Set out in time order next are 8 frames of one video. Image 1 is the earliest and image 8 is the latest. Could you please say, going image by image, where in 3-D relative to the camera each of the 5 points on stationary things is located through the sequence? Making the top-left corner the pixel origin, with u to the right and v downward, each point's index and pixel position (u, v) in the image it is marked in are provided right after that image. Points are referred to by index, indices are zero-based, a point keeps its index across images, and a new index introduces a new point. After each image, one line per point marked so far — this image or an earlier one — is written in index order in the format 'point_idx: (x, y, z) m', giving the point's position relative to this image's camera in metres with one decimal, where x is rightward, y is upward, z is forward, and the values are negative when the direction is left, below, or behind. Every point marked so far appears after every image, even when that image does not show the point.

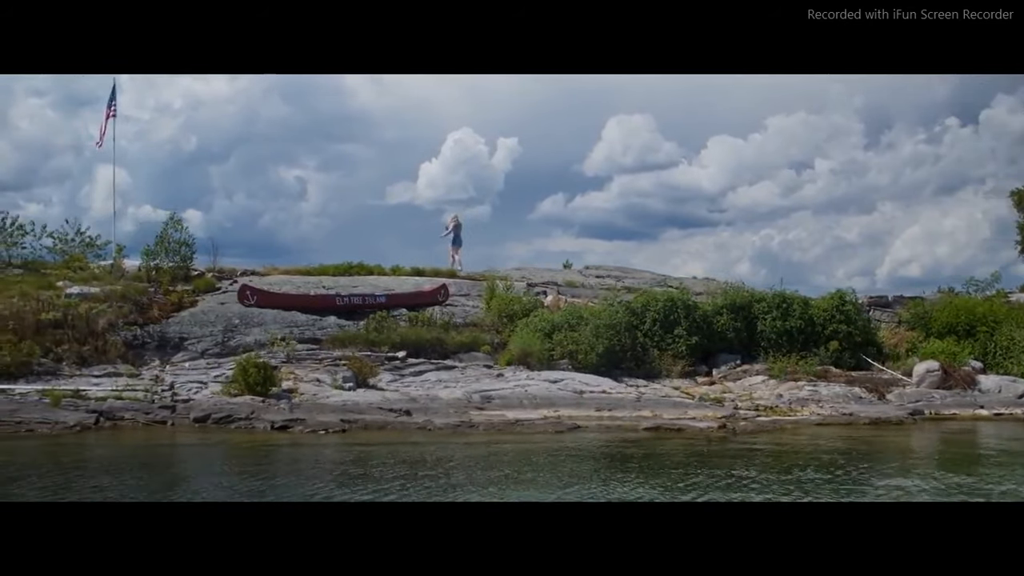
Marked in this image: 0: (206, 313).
0: (-3.6, -0.3, +9.2) m
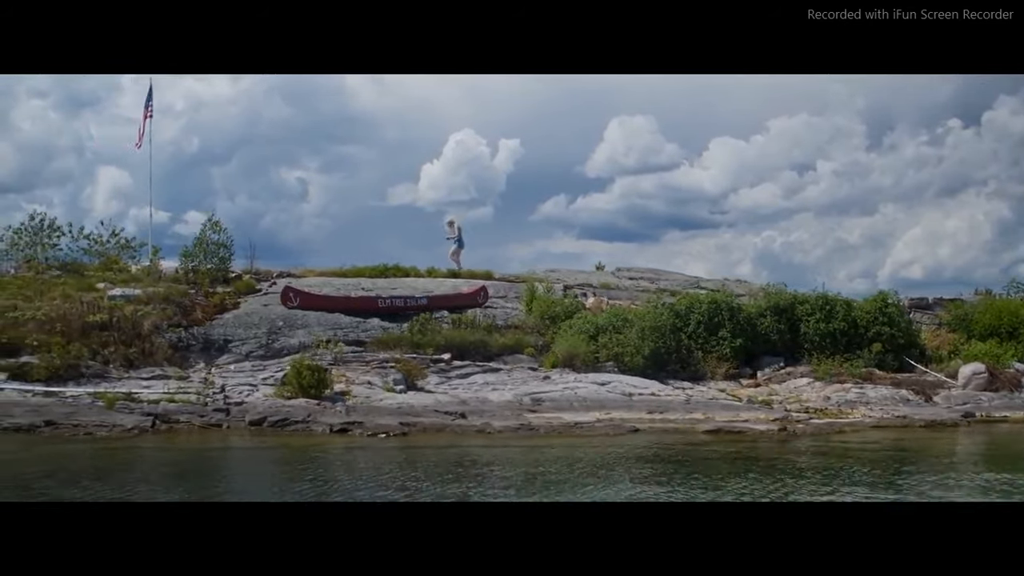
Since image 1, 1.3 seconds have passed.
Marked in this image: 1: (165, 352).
0: (-3.0, -0.3, +9.1) m
1: (-3.8, -0.7, +8.9) m
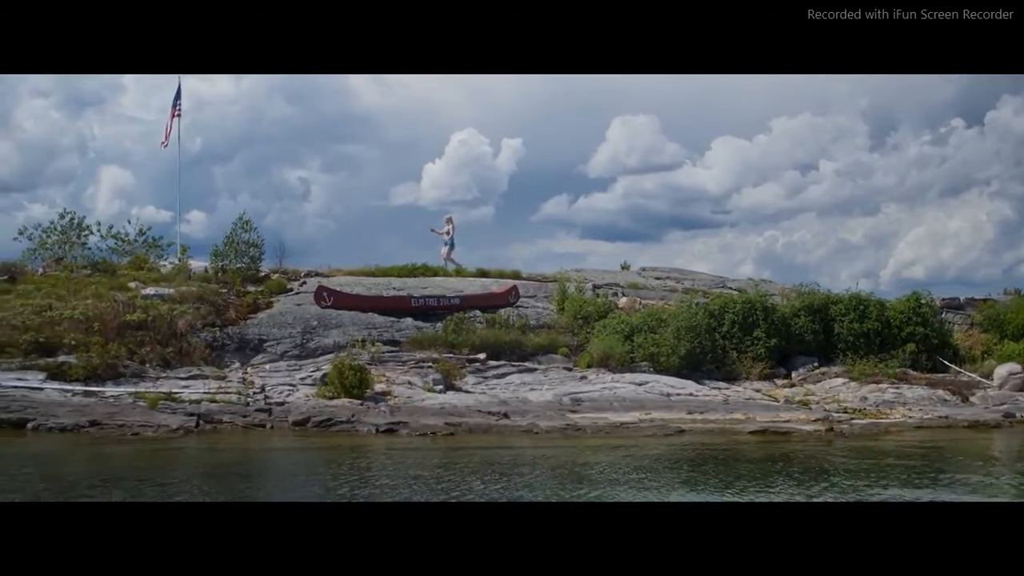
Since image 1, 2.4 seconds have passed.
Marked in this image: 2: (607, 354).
0: (-2.6, -0.3, +9.1) m
1: (-3.4, -0.7, +8.9) m
2: (+1.1, -0.8, +9.5) m
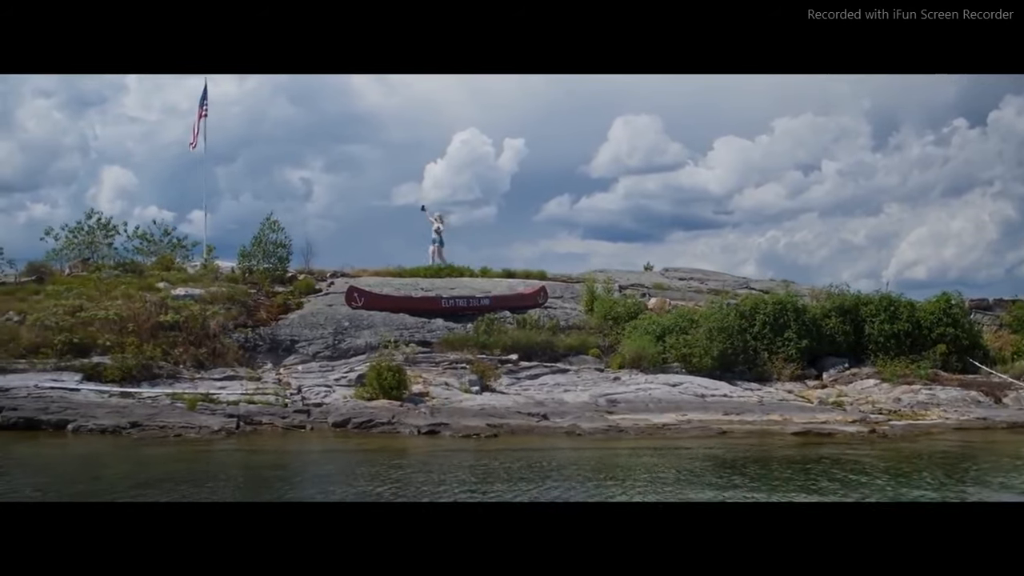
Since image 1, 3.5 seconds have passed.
0: (-2.2, -0.3, +9.0) m
1: (-3.0, -0.7, +8.8) m
2: (+1.5, -0.8, +9.5) m
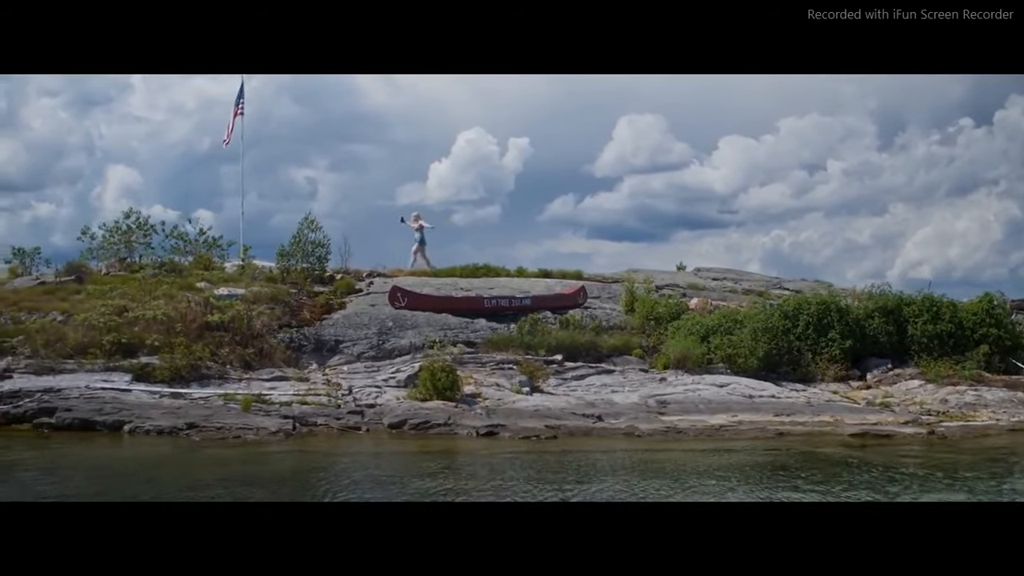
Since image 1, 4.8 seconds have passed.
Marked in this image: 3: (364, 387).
0: (-1.7, -0.3, +9.0) m
1: (-2.5, -0.7, +8.8) m
2: (+2.0, -0.8, +9.4) m
3: (-1.6, -1.1, +8.7) m
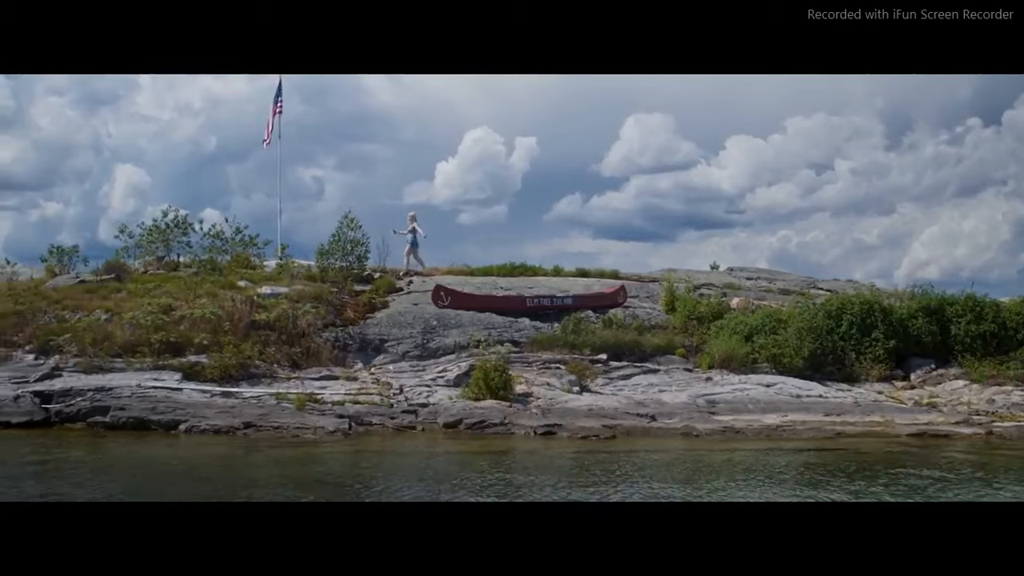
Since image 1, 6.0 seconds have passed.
0: (-1.2, -0.3, +9.0) m
1: (-2.0, -0.7, +8.8) m
2: (+2.5, -0.8, +9.4) m
3: (-1.1, -1.0, +8.7) m
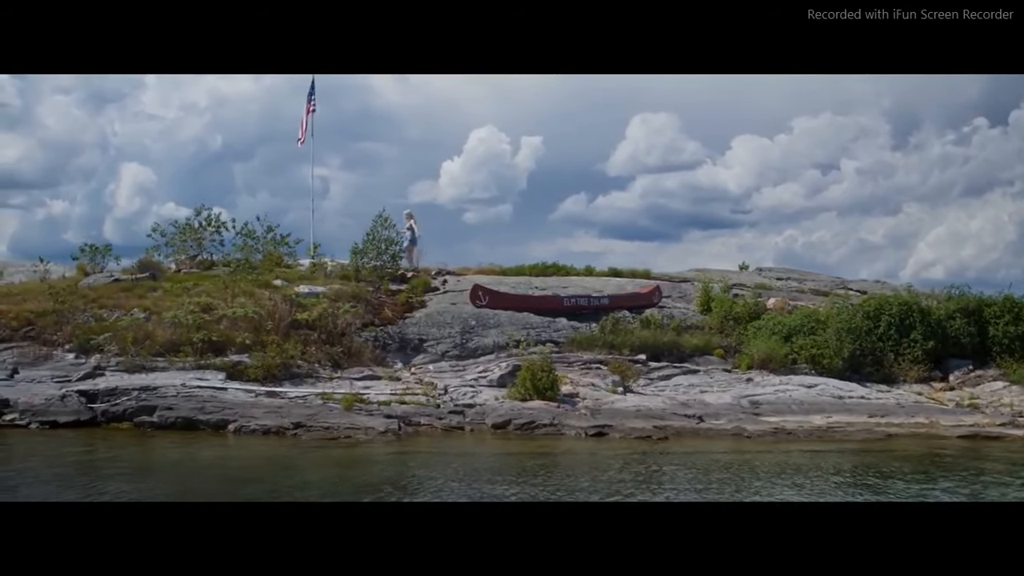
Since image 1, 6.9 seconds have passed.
0: (-0.7, -0.3, +8.9) m
1: (-1.5, -0.7, +8.7) m
2: (+3.0, -0.8, +9.3) m
3: (-0.7, -1.0, +8.7) m
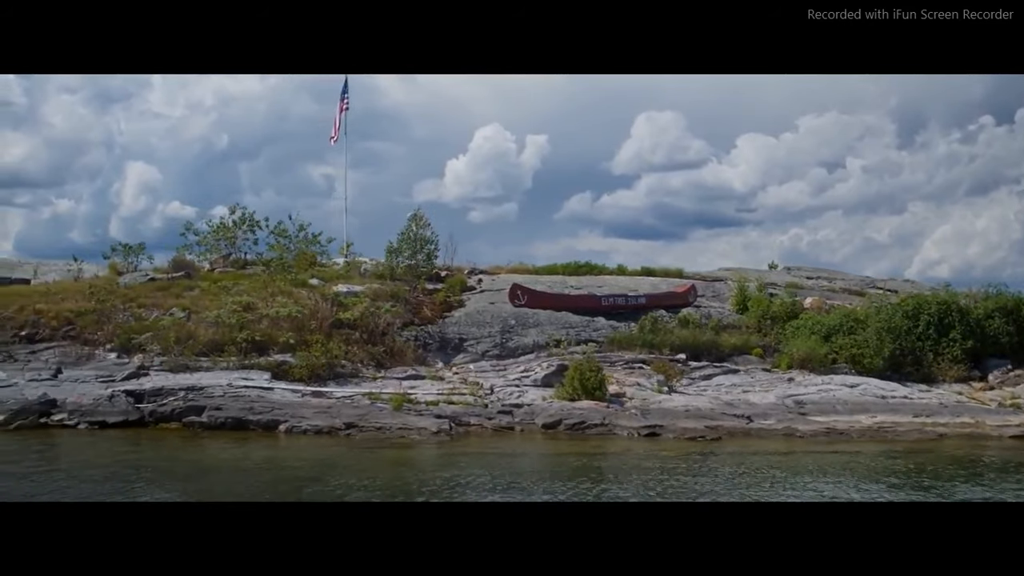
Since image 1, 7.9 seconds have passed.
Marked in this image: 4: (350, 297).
0: (-0.3, -0.3, +8.9) m
1: (-1.1, -0.7, +8.7) m
2: (+3.4, -0.8, +9.3) m
3: (-0.2, -1.0, +8.6) m
4: (-1.7, -0.1, +8.8) m
